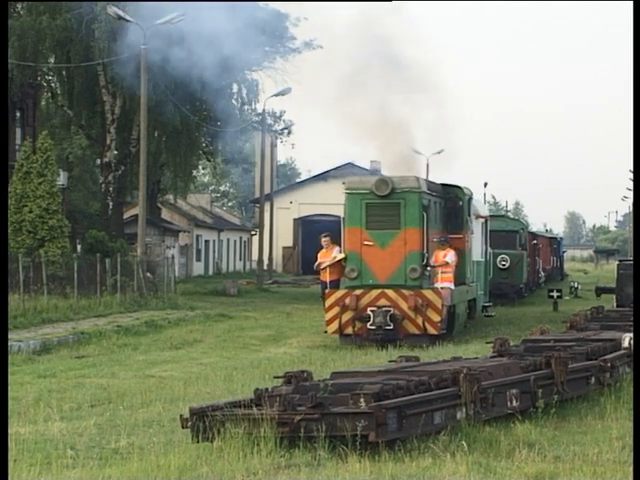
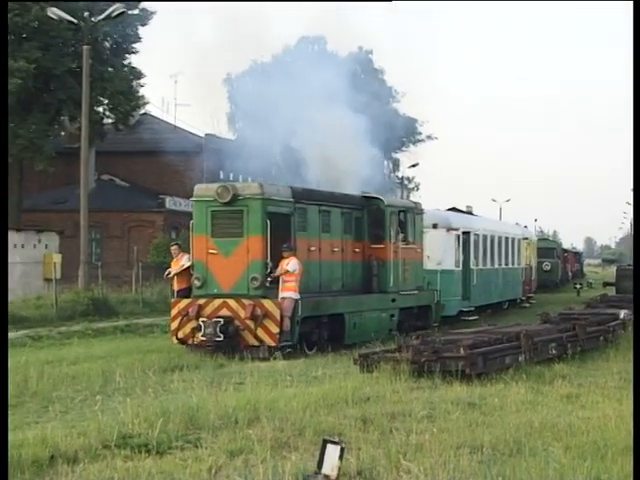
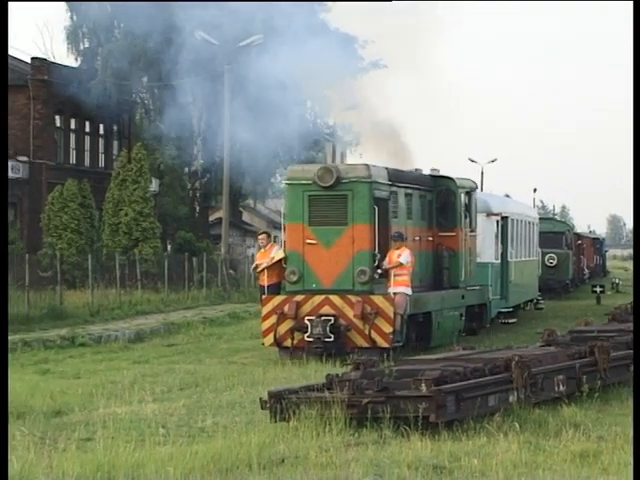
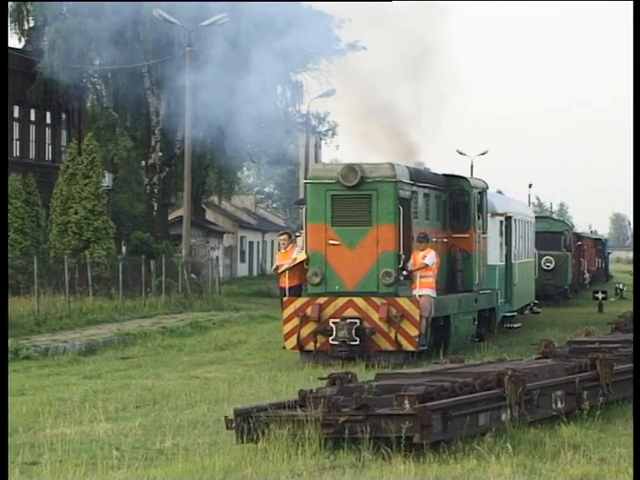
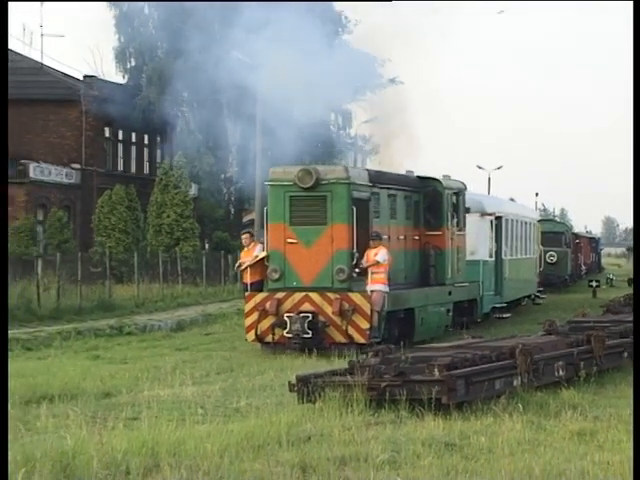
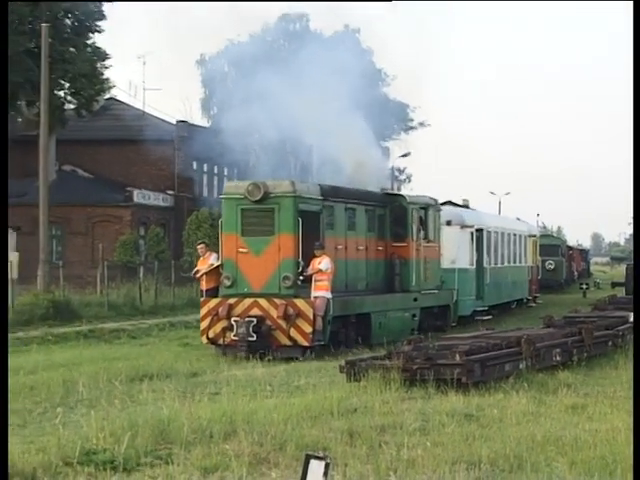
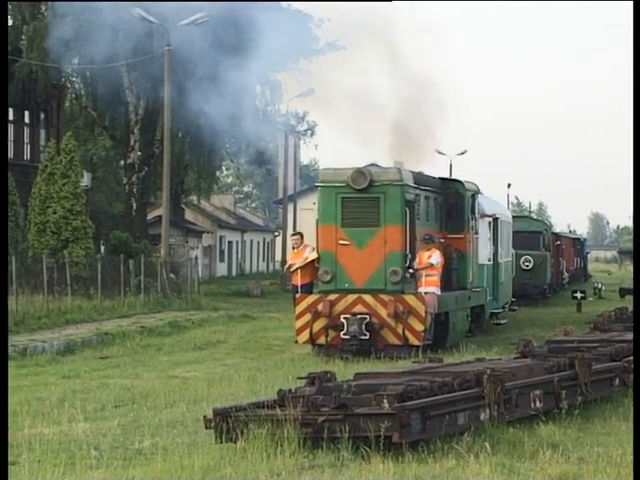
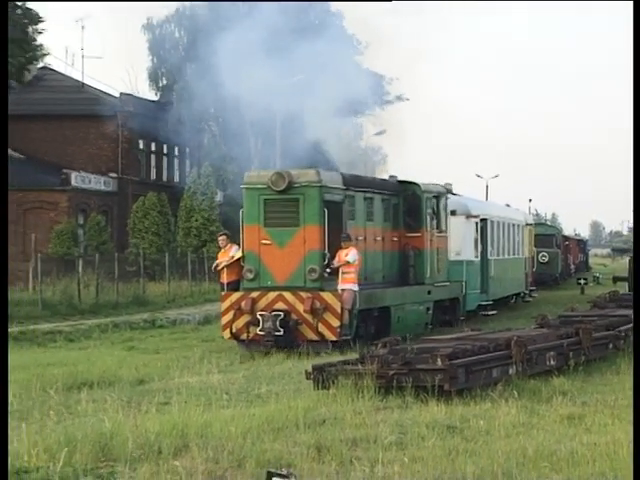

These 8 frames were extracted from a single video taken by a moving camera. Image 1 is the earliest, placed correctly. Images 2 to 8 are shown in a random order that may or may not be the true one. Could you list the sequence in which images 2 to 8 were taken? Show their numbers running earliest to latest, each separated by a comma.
7, 4, 3, 5, 8, 6, 2
